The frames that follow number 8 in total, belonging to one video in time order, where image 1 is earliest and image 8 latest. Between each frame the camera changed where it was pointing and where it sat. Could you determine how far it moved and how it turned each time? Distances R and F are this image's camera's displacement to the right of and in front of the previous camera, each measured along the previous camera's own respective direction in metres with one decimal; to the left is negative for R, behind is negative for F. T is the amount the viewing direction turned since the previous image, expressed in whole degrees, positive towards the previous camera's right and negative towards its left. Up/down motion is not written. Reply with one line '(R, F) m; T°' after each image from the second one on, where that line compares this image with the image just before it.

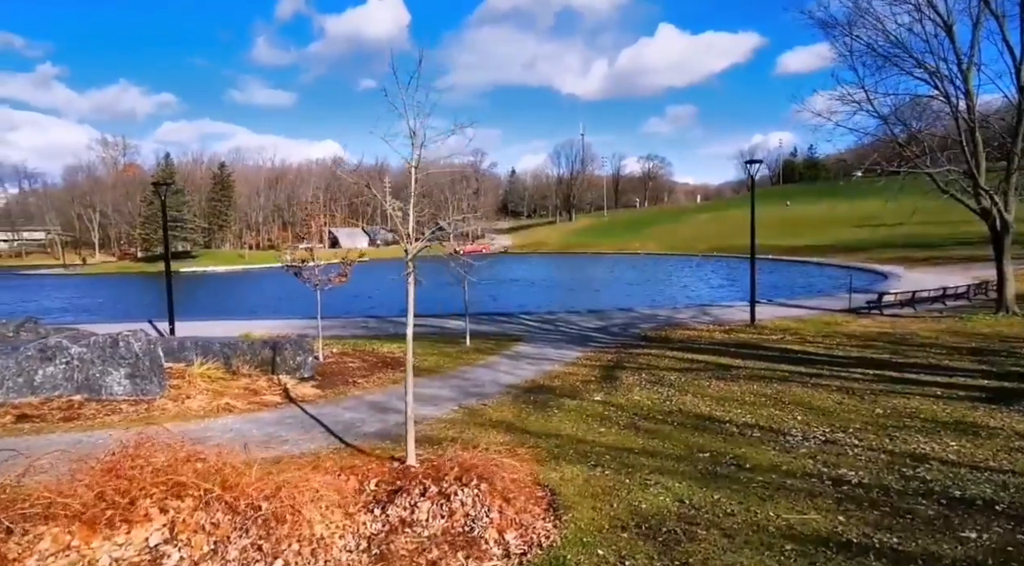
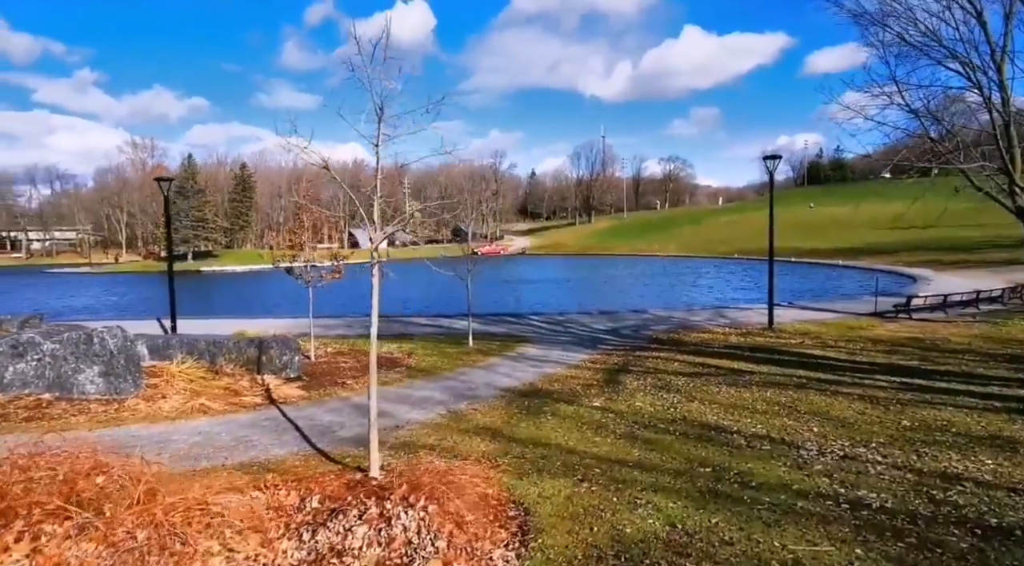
(+0.4, +0.7) m; -2°
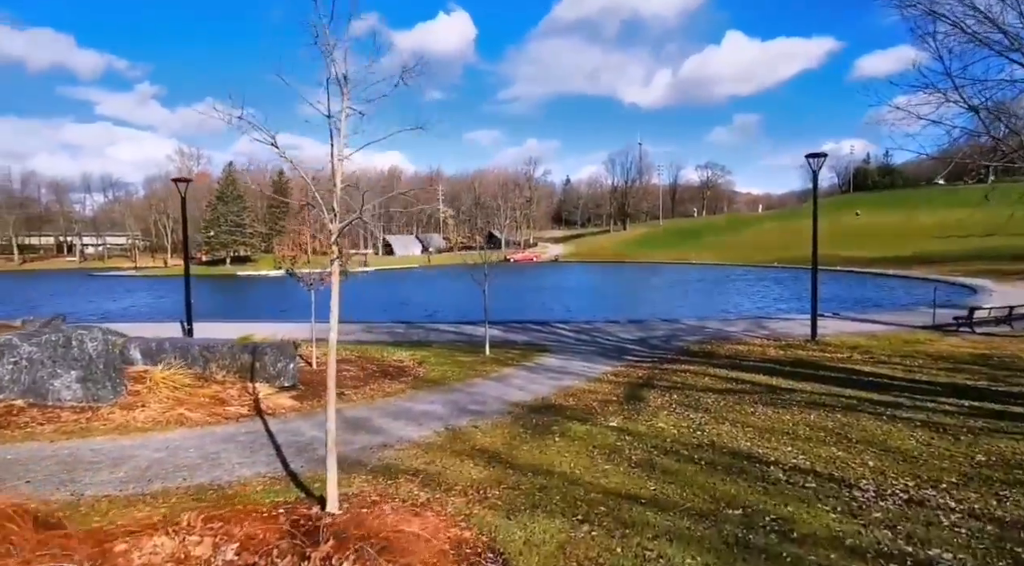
(+0.3, +1.0) m; -3°
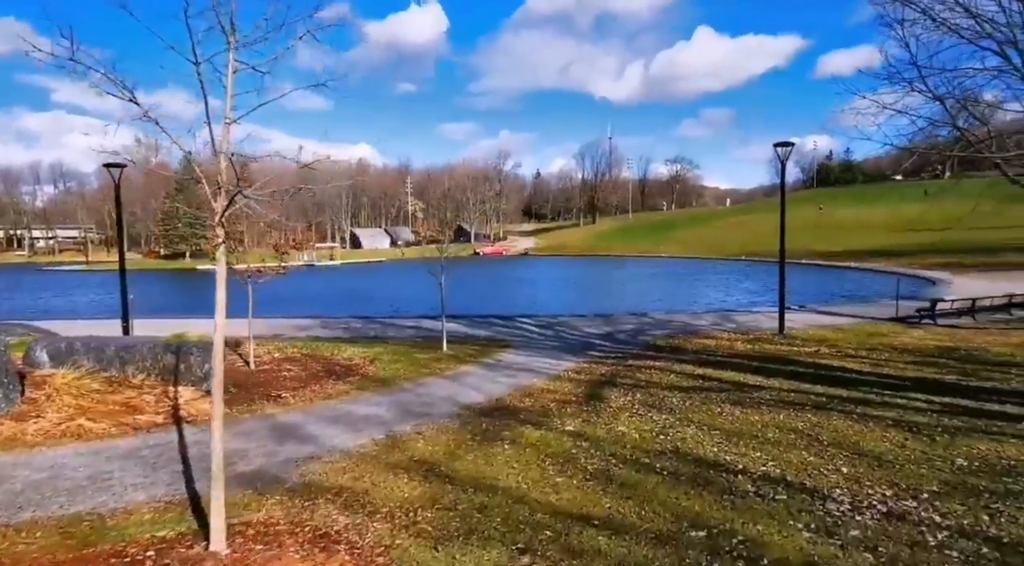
(+0.3, +0.8) m; +2°
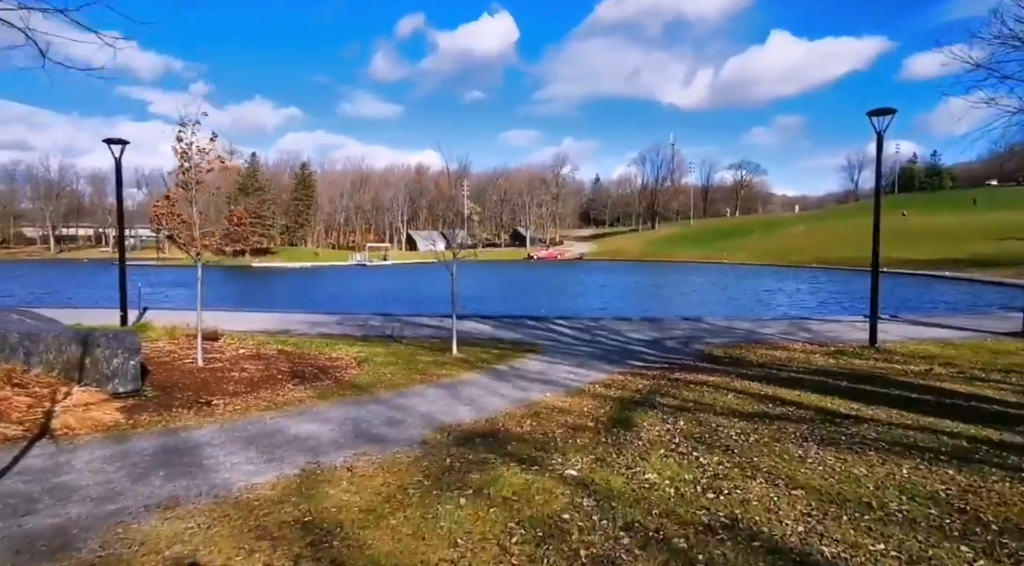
(+0.6, +2.6) m; -5°
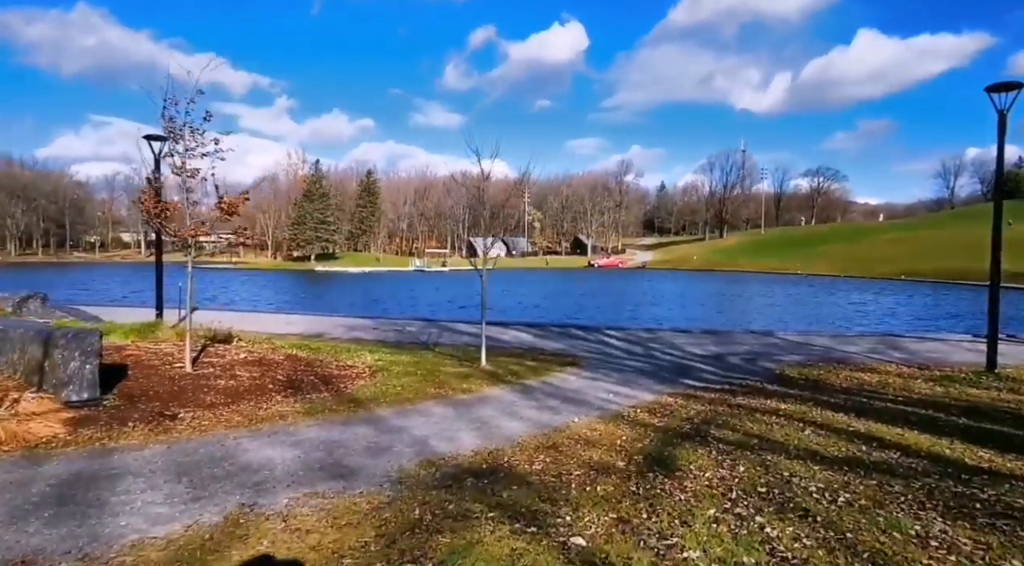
(+0.4, +1.4) m; -5°
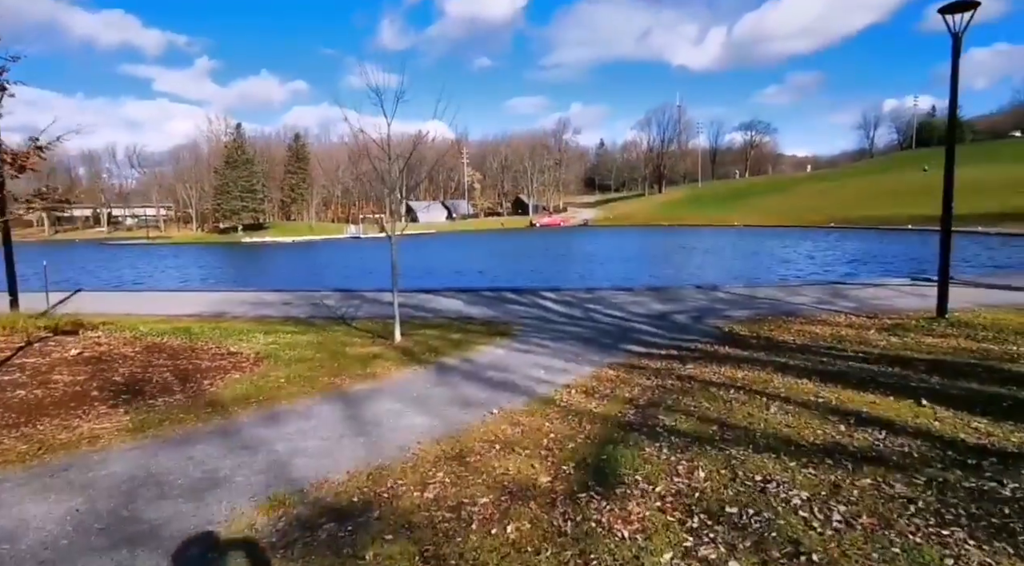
(+0.4, +1.5) m; +4°
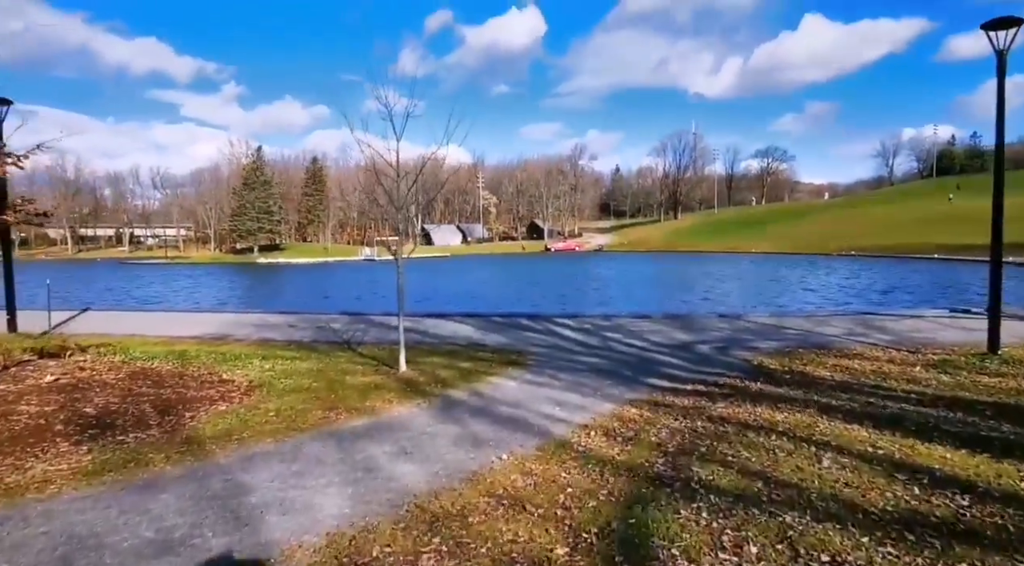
(0.0, +0.7) m; -1°
